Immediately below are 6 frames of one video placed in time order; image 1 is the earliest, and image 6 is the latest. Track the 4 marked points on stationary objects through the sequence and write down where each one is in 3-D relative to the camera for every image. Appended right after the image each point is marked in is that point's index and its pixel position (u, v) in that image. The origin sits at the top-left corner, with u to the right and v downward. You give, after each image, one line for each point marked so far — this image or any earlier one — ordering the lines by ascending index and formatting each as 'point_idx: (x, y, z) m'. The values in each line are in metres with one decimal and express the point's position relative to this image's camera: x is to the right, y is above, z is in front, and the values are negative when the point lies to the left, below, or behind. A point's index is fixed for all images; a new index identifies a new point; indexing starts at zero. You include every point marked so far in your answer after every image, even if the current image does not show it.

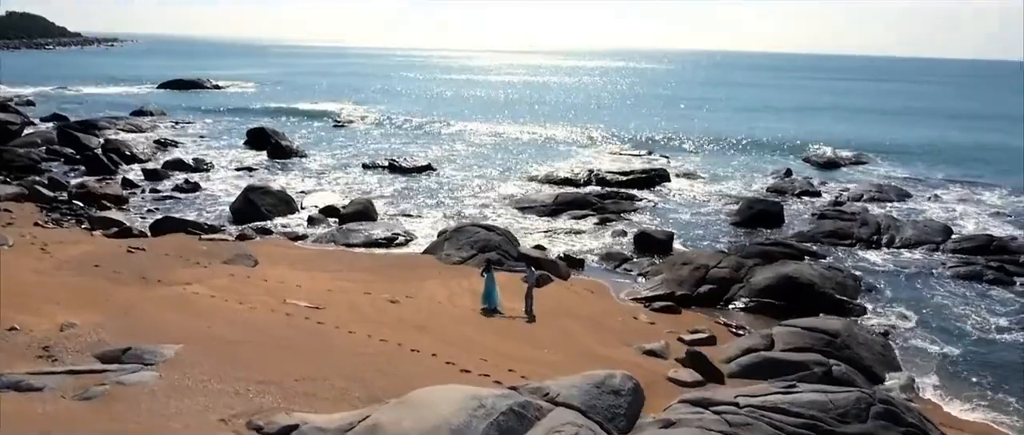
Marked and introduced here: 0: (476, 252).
0: (-0.9, -0.9, +18.8) m
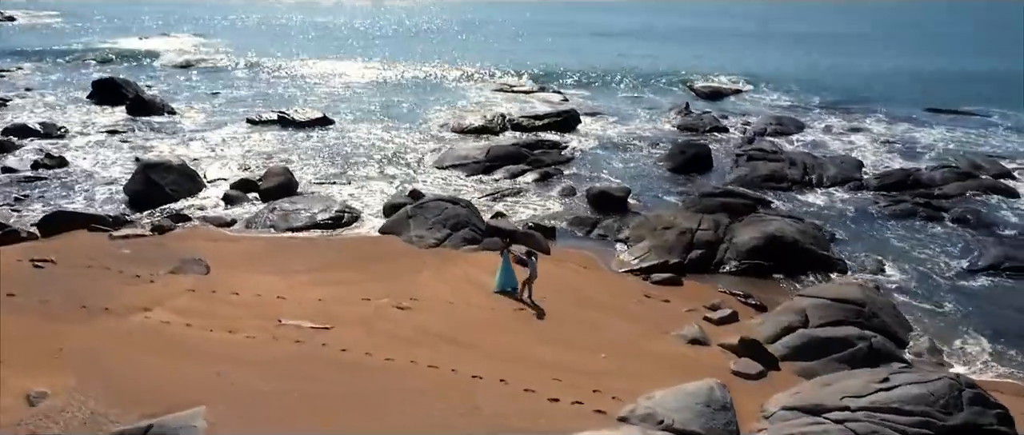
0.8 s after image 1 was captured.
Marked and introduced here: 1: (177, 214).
0: (-1.4, -0.3, +17.2) m
1: (-8.1, +0.1, +18.9) m
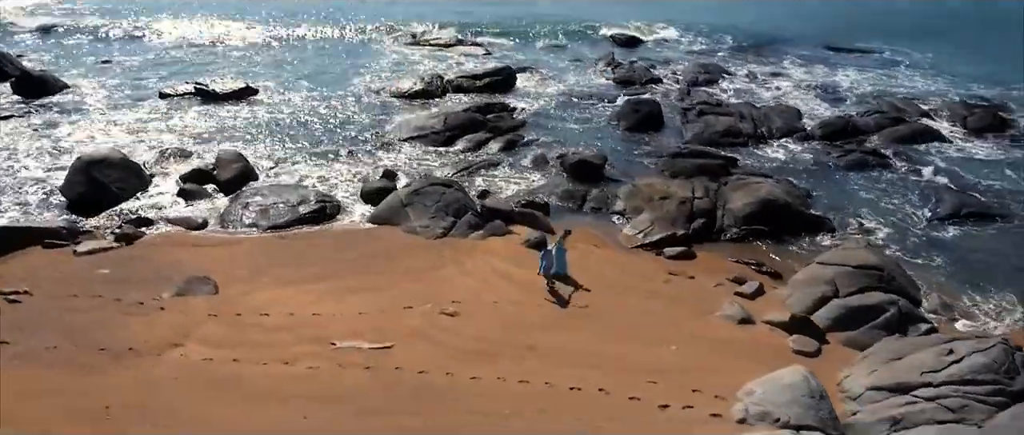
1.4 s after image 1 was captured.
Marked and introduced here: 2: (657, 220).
0: (-1.2, -0.1, +16.6) m
1: (-8.2, 0.0, +17.1) m
2: (+3.2, -0.1, +17.4) m
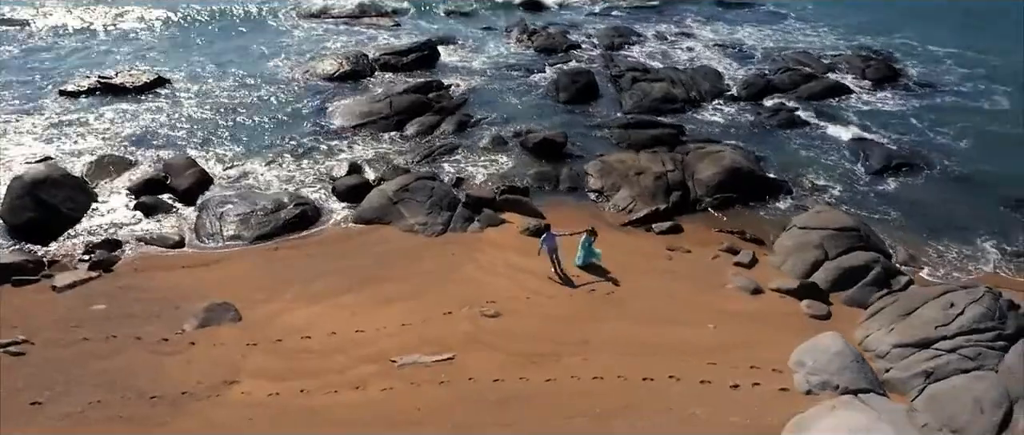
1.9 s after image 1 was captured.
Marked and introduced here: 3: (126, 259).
0: (-1.3, +0.1, +16.5) m
1: (-8.2, -0.5, +15.8) m
2: (+2.9, +0.5, +18.1) m
3: (-7.5, -0.8, +15.3) m
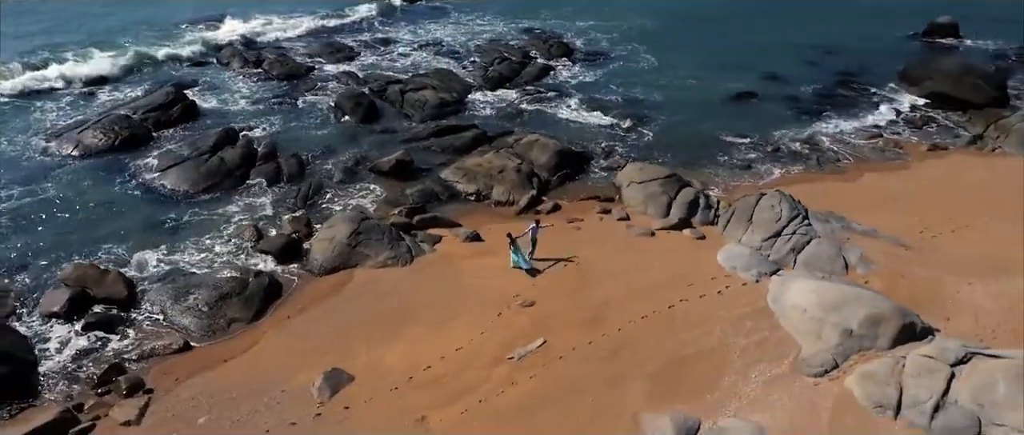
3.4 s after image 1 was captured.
0: (-2.6, -0.6, +19.1) m
1: (-7.9, -2.9, +15.1) m
2: (0.0, +0.8, +22.5) m
3: (-6.9, -3.1, +15.0) m
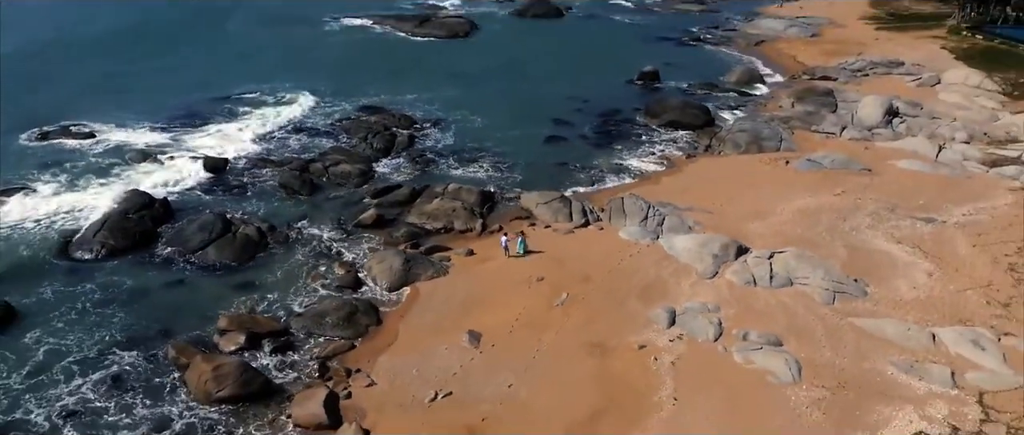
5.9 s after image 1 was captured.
0: (-2.8, -1.7, +28.5) m
1: (-5.7, -4.4, +22.8) m
2: (-1.9, -0.2, +32.7) m
3: (-4.8, -4.3, +23.1) m
